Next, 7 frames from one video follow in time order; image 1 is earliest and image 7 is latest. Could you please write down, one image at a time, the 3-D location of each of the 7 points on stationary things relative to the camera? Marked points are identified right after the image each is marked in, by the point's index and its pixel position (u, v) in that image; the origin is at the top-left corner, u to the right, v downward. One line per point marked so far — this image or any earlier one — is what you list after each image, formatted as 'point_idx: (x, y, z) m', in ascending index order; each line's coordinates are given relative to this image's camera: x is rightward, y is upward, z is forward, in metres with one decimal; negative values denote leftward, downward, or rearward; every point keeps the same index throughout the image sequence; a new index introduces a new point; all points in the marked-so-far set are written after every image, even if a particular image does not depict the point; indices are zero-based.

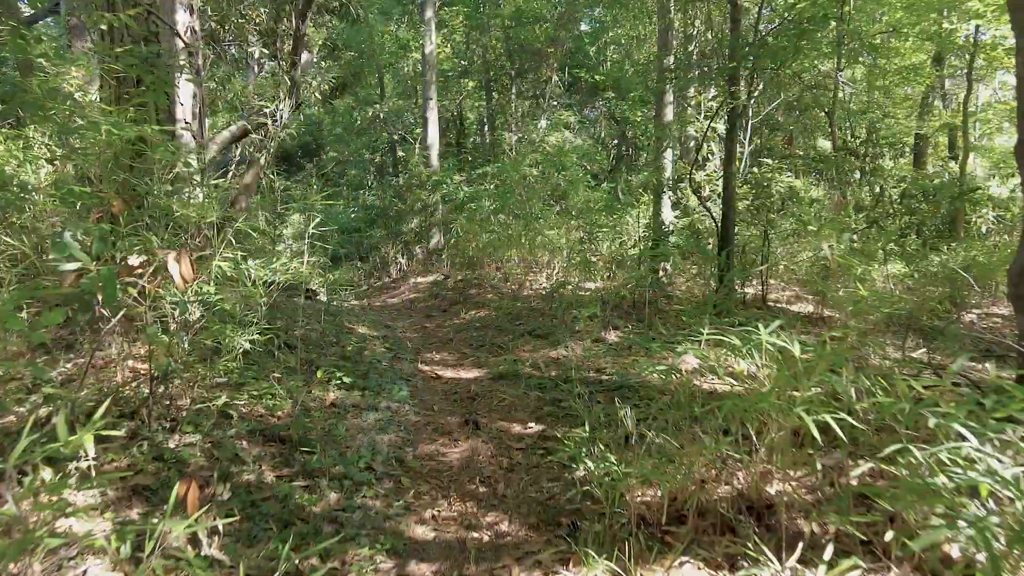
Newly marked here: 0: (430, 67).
0: (-1.2, +3.3, +10.0) m
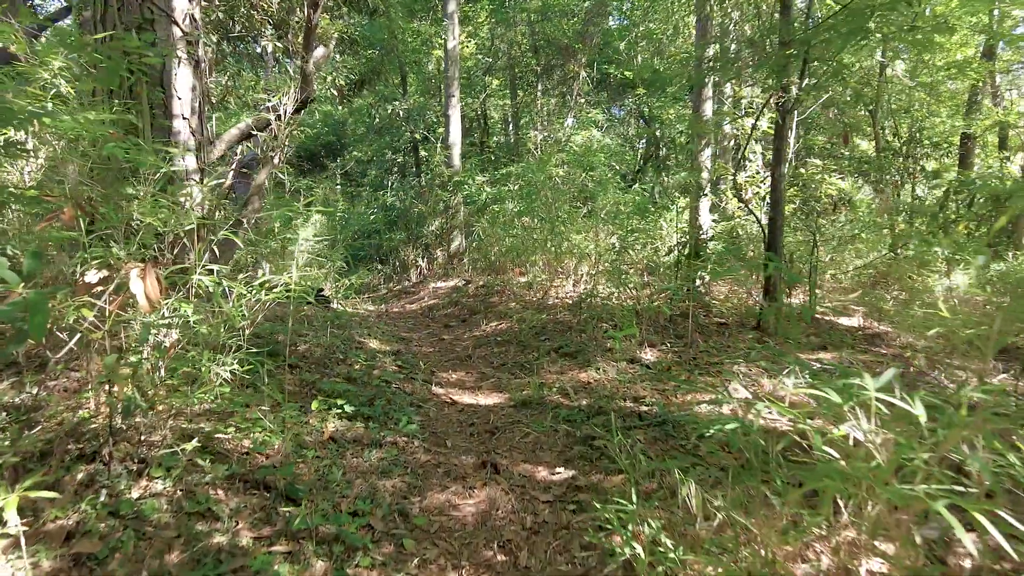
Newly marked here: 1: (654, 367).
0: (-0.9, +3.3, +9.6) m
1: (+0.8, -0.5, +3.9) m
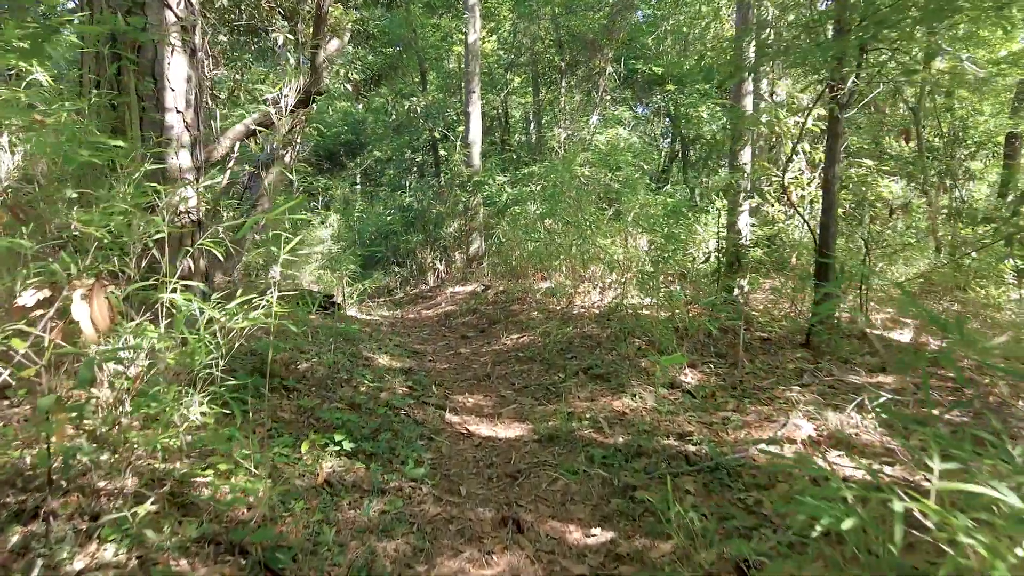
0: (-0.5, +3.2, +9.2) m
1: (+1.0, -0.6, +3.5) m
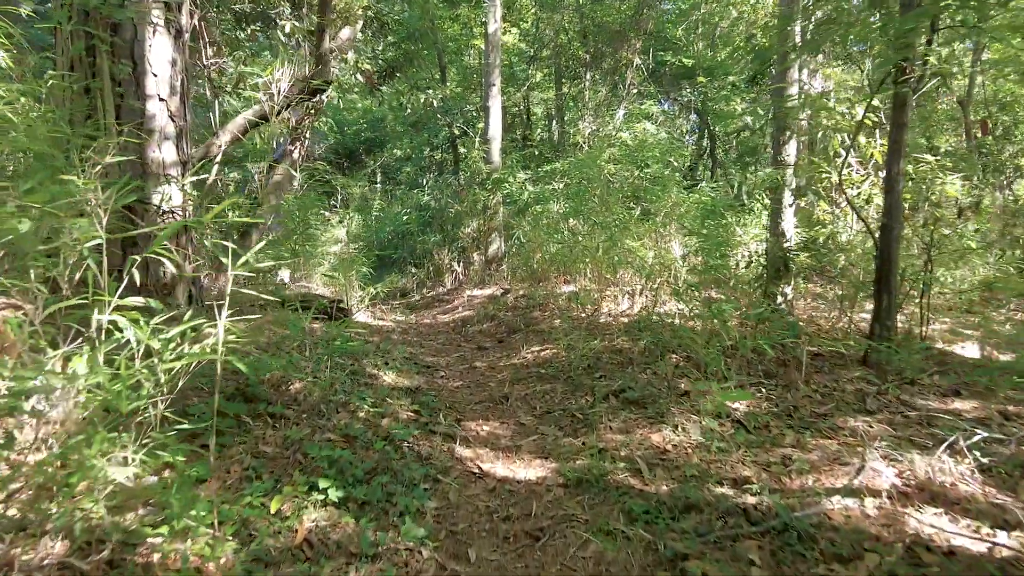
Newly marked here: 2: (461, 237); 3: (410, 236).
0: (-0.2, +3.1, +8.8) m
1: (+1.0, -0.6, +3.0) m
2: (-0.7, +0.7, +8.9) m
3: (-1.5, +0.8, +9.8) m
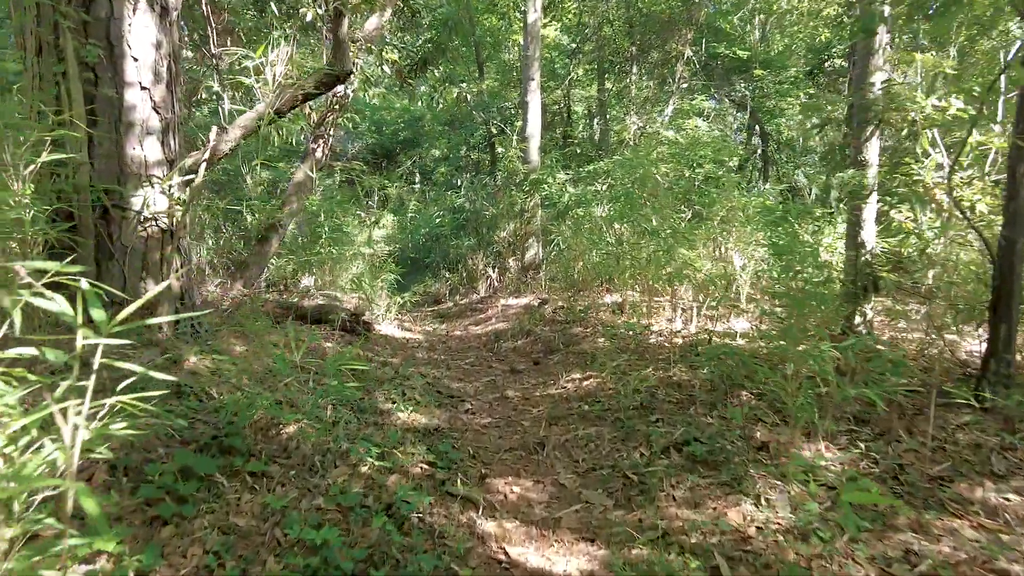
0: (+0.3, +3.0, +8.2) m
1: (+1.2, -0.7, +2.3) m
2: (-0.2, +0.6, +8.3) m
3: (-1.0, +0.7, +9.3) m
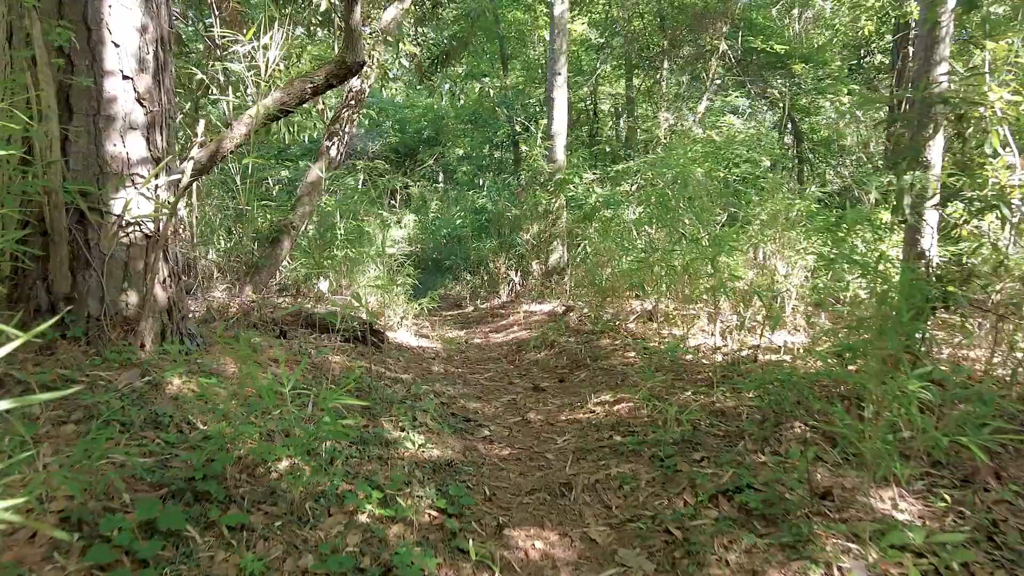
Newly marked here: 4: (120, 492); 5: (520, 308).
0: (+0.6, +3.0, +7.8) m
1: (+1.2, -0.8, +1.9) m
2: (+0.1, +0.5, +8.0) m
3: (-0.6, +0.6, +9.0) m
4: (-1.1, -0.6, +1.9) m
5: (+0.1, -0.2, +7.3) m
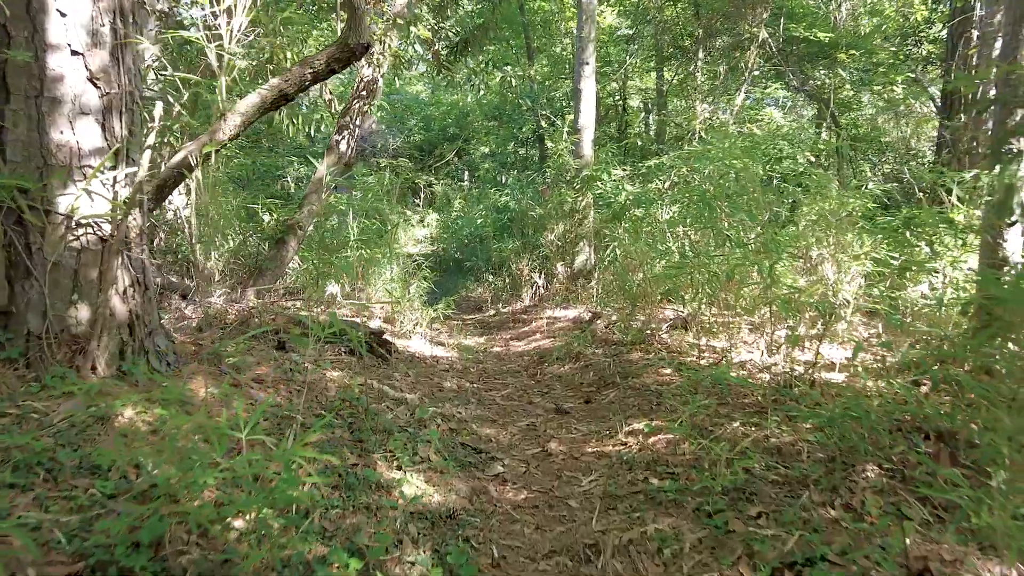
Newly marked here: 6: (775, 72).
0: (+0.8, +2.9, +7.3) m
1: (+1.3, -0.9, +1.4) m
2: (+0.4, +0.5, +7.5) m
3: (-0.3, +0.6, +8.6) m
4: (-1.1, -0.6, +1.5) m
5: (+0.3, -0.3, +6.9) m
6: (+3.3, +2.7, +8.4) m
